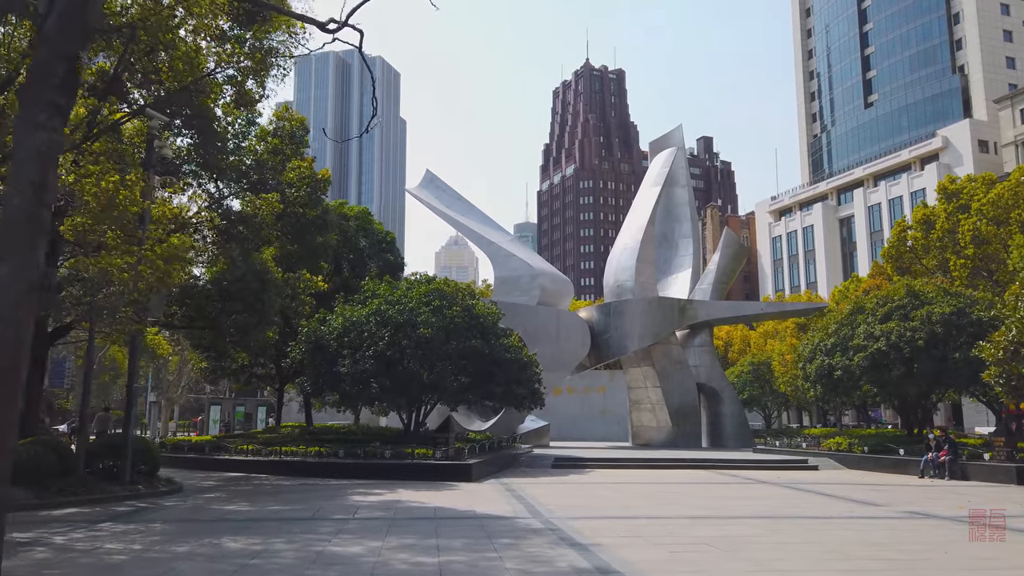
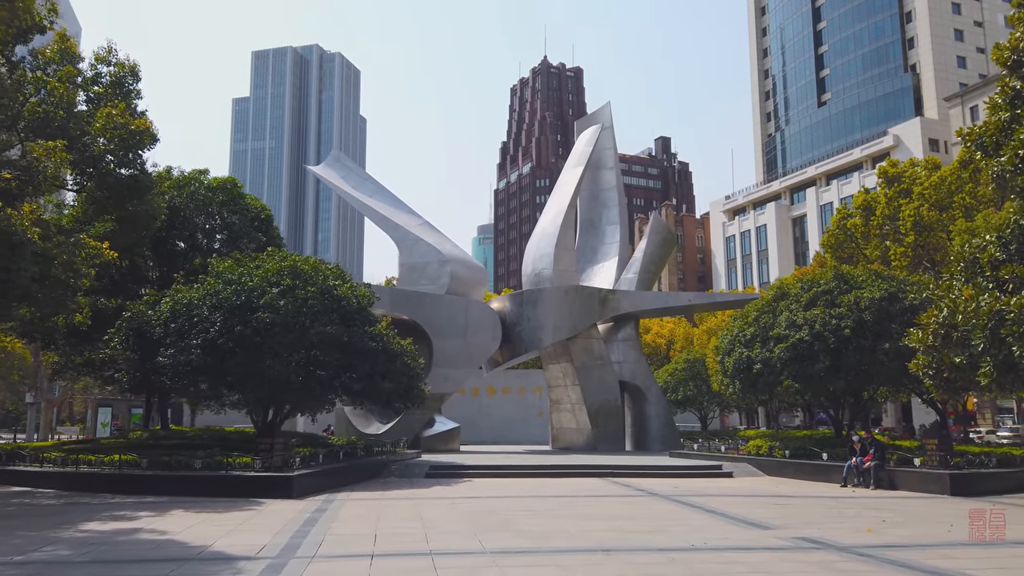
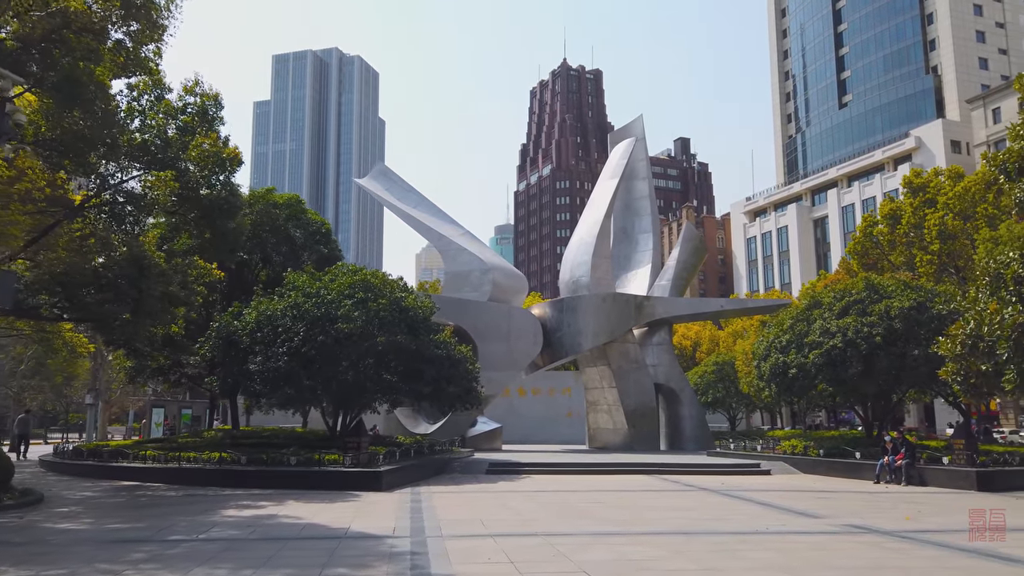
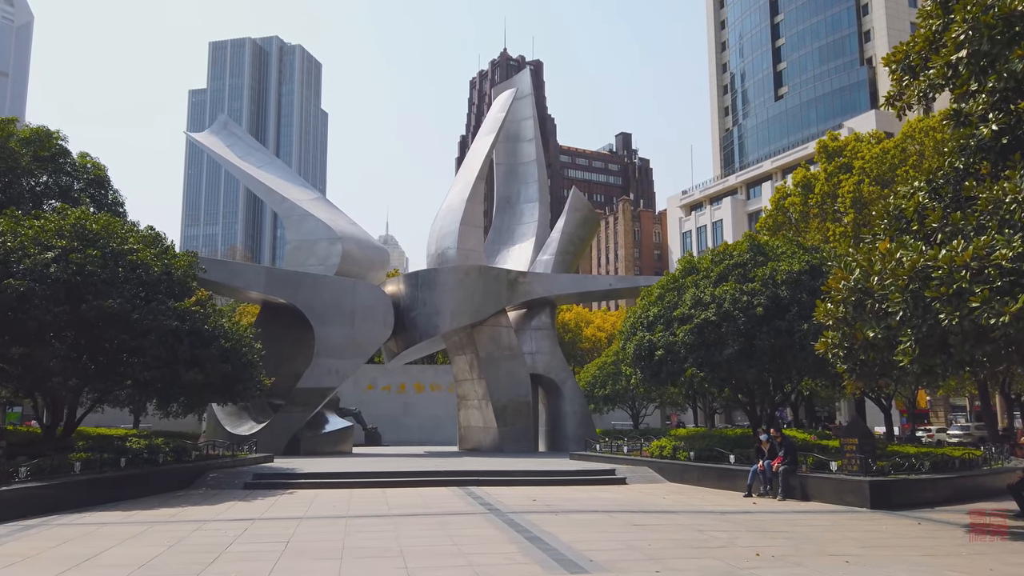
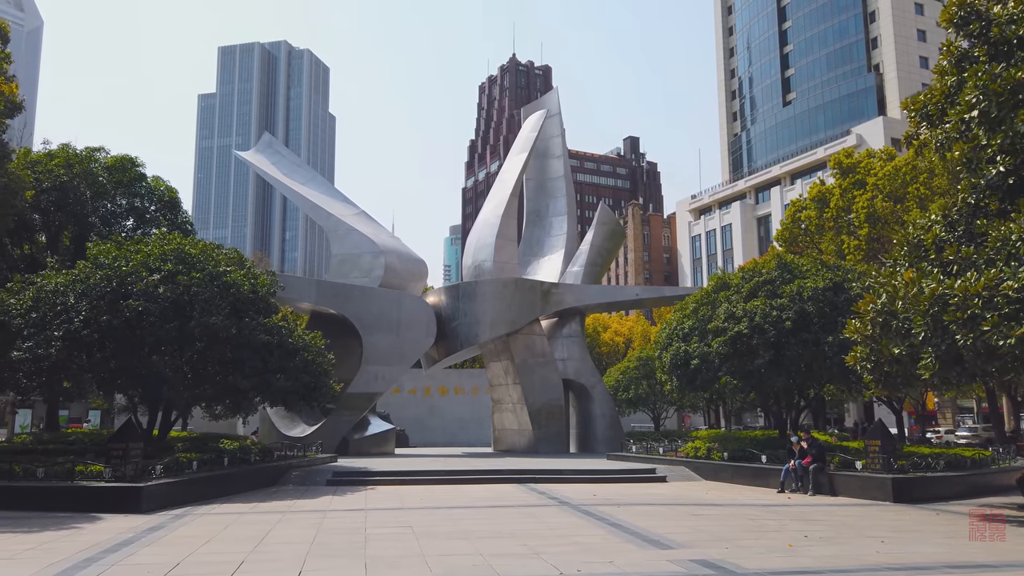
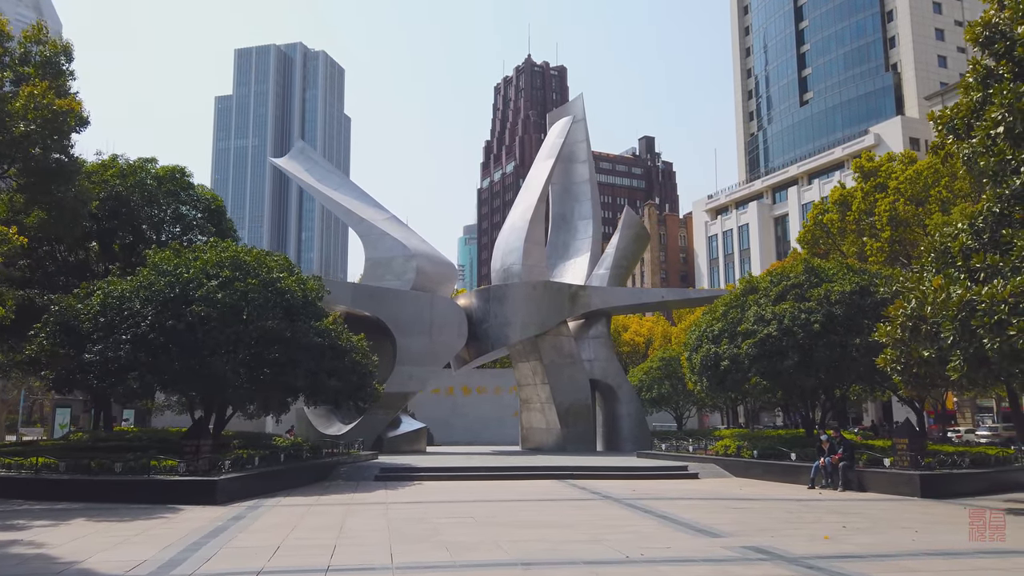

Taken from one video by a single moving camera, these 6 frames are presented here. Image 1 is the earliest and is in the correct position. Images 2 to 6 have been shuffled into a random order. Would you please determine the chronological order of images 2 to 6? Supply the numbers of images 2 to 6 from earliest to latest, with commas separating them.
3, 2, 6, 5, 4
